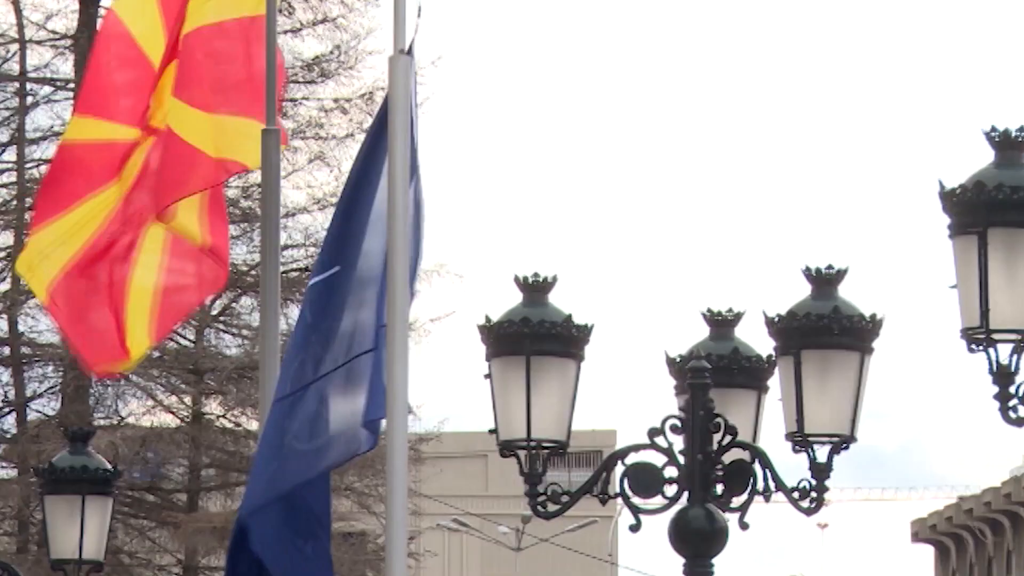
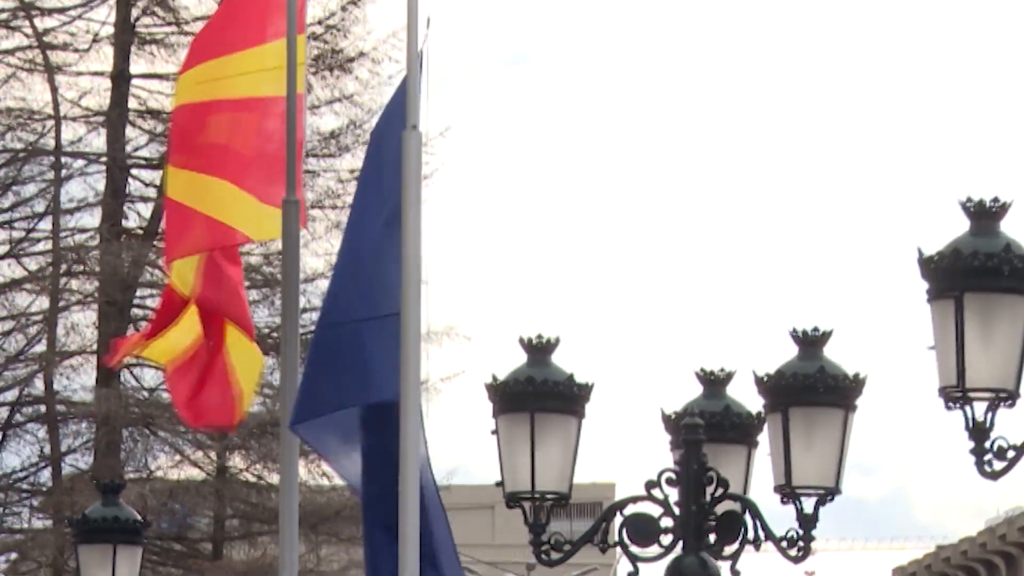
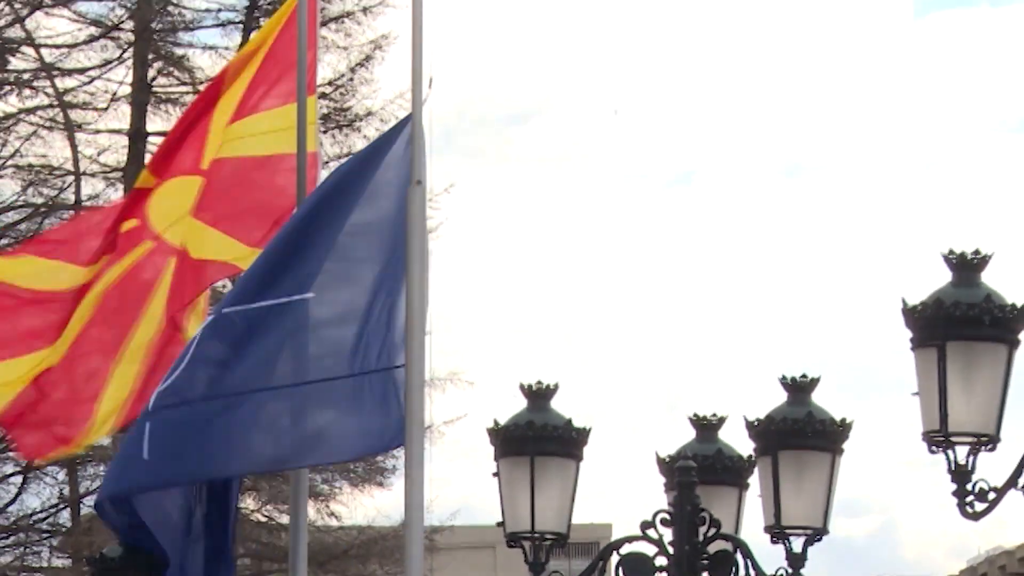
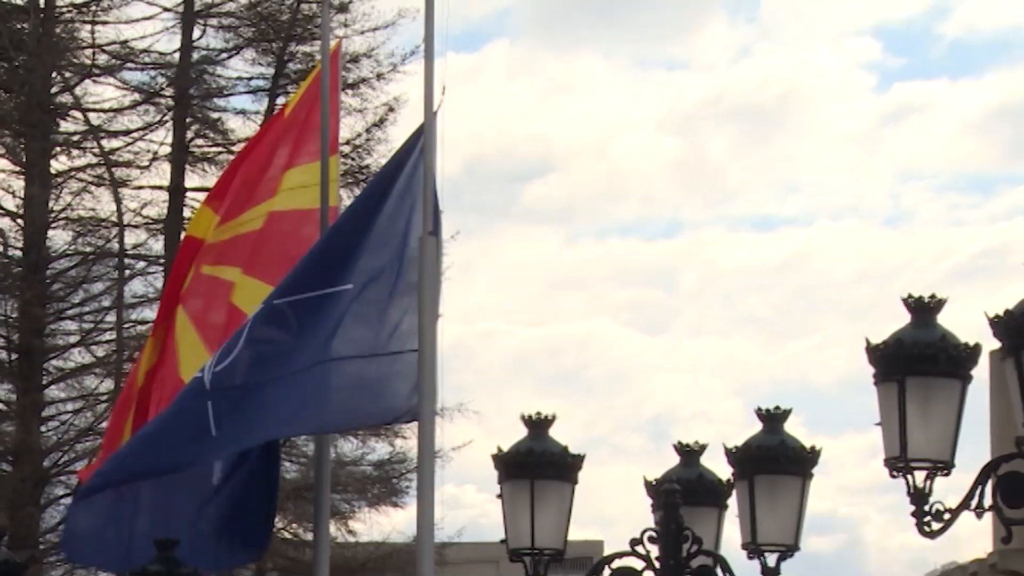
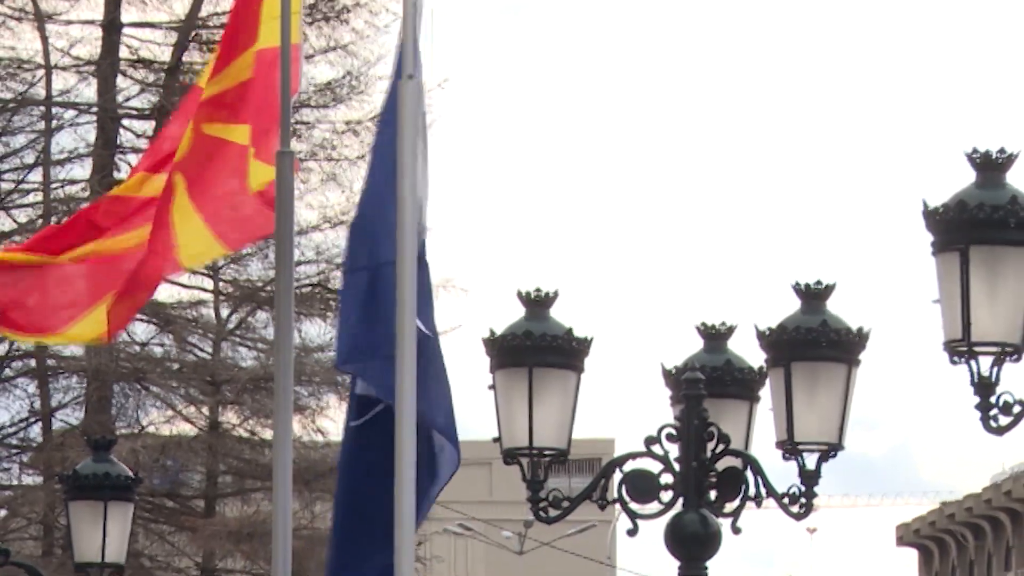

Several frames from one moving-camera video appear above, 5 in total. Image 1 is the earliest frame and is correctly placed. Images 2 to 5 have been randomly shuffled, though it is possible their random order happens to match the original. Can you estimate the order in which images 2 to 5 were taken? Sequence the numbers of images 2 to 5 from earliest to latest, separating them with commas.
5, 2, 3, 4
